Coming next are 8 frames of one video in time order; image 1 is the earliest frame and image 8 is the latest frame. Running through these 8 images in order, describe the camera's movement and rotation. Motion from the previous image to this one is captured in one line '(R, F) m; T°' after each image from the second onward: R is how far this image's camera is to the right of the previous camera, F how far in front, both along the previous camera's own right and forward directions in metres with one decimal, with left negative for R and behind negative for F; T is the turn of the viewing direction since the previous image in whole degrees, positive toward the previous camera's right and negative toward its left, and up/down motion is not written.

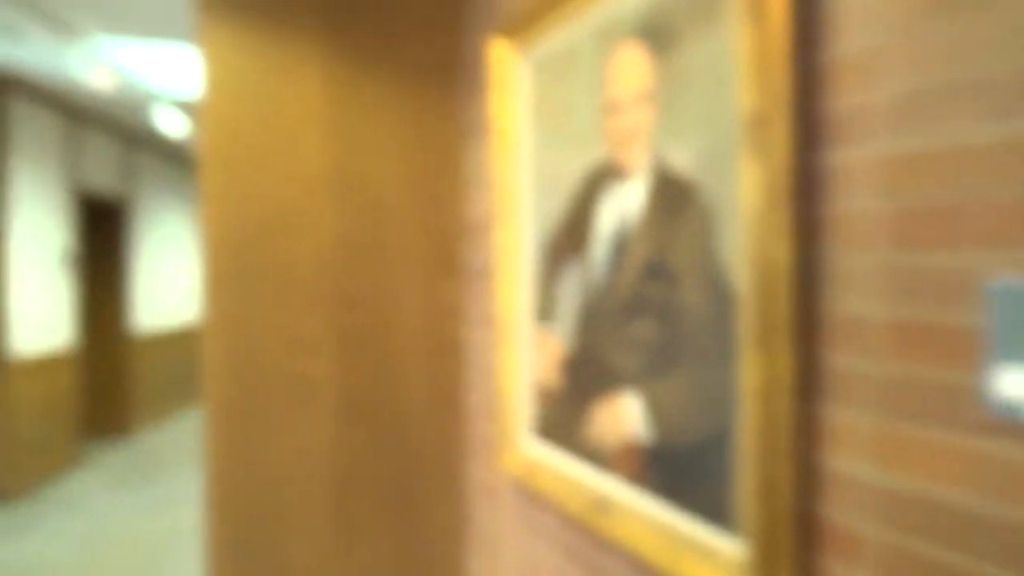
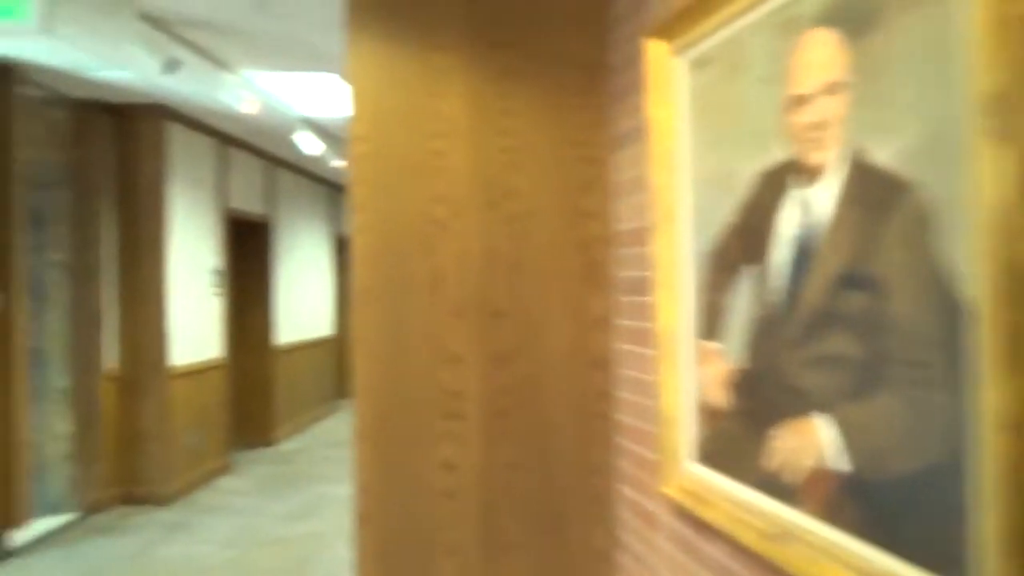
(-0.1, +0.1) m; -9°
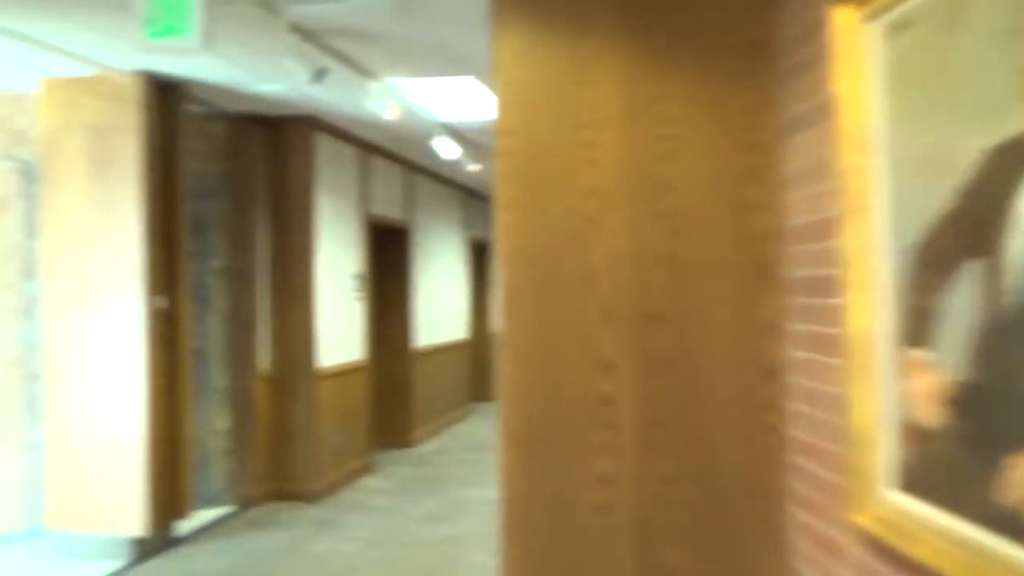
(-0.1, +0.1) m; -10°
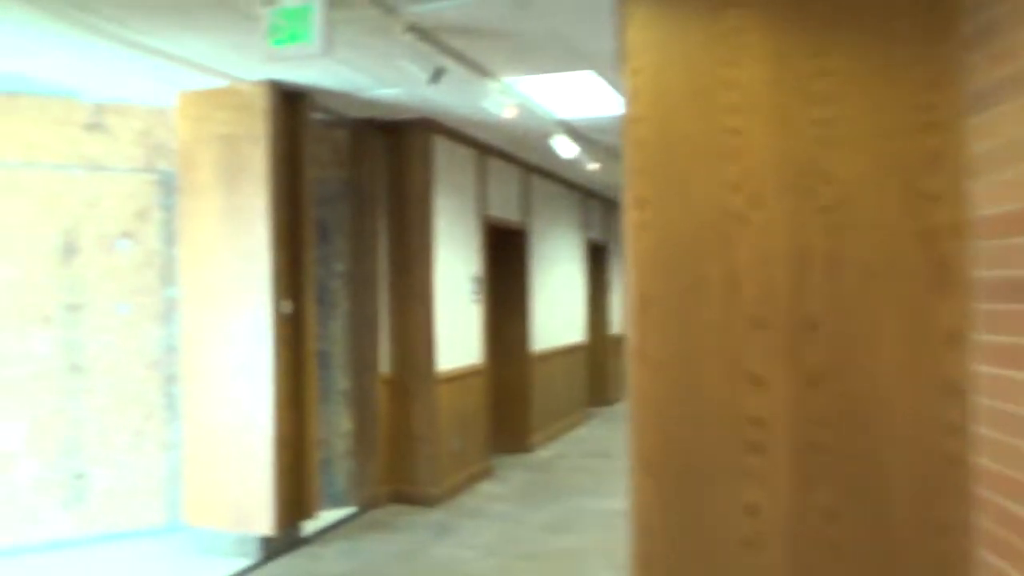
(0.0, +0.2) m; -9°
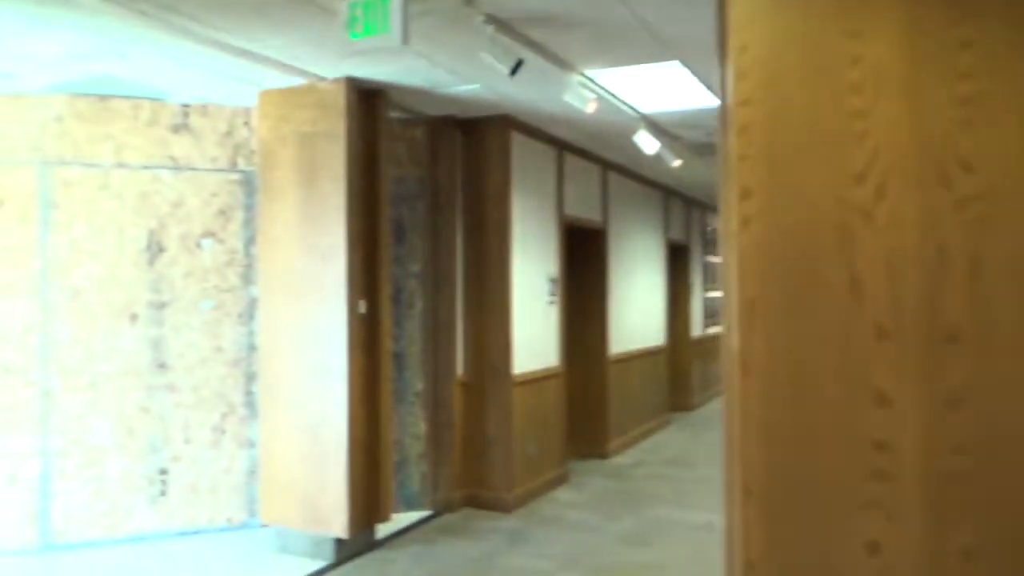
(0.0, +0.2) m; -6°
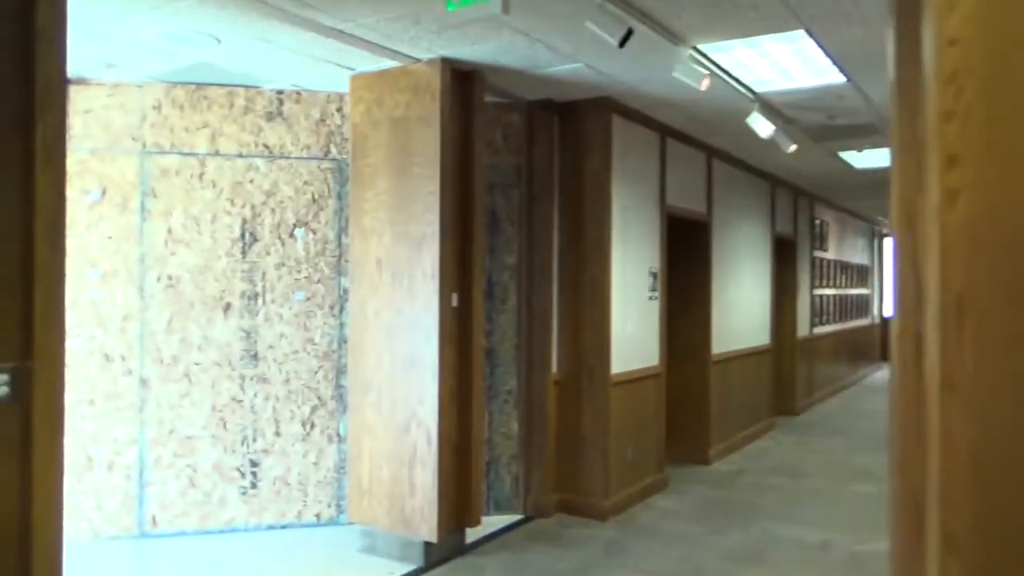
(-0.1, +0.3) m; -7°
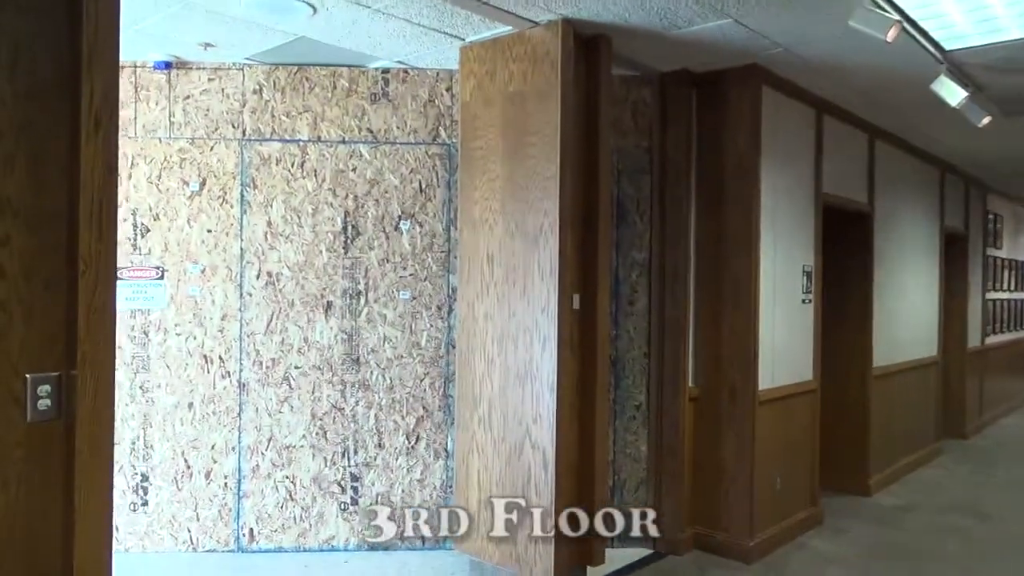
(-0.1, +0.6) m; -9°
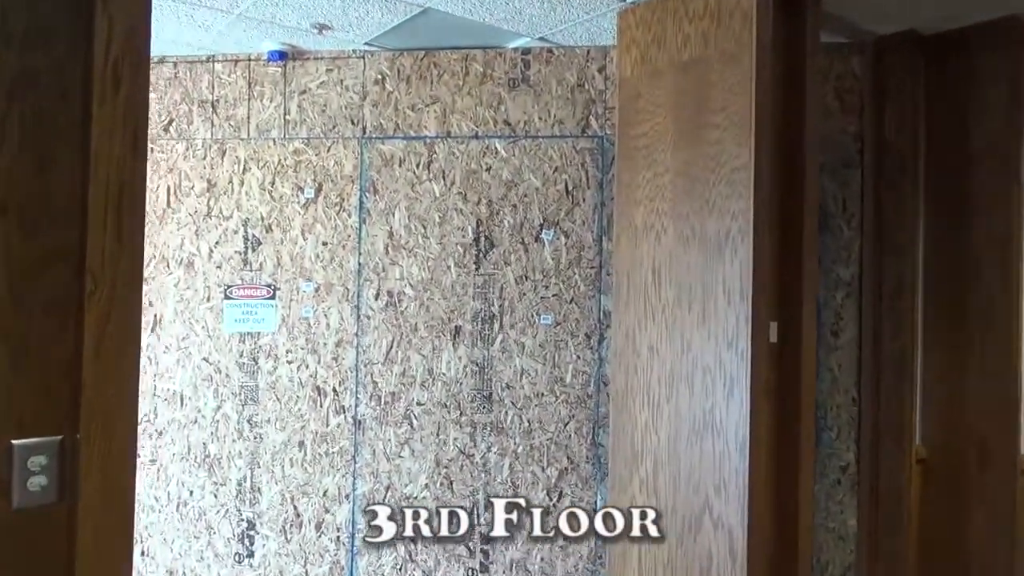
(-0.1, +0.8) m; -11°
